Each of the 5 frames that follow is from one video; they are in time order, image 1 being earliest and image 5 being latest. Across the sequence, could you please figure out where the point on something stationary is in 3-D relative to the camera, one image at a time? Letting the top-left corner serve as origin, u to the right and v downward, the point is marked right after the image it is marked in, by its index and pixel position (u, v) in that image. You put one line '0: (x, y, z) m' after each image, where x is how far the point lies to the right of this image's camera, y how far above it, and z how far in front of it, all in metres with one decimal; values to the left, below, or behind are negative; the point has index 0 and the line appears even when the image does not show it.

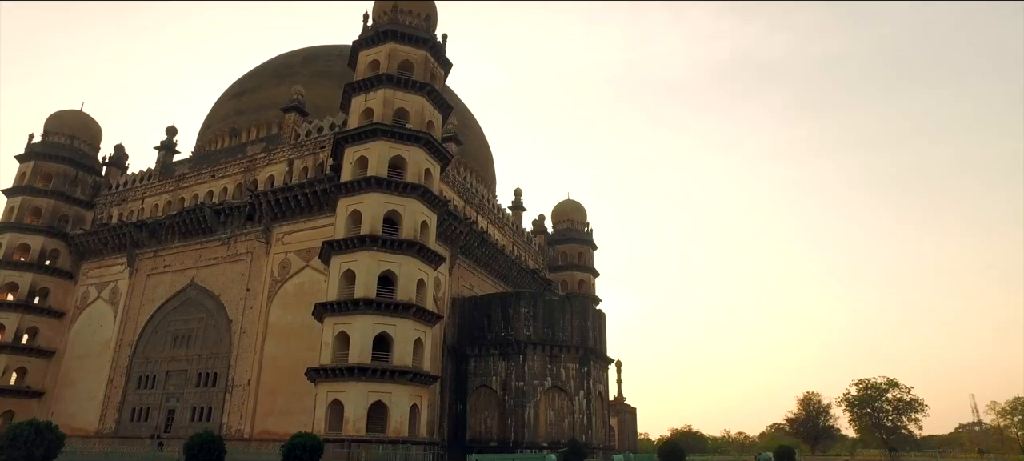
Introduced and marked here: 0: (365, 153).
0: (-4.0, +2.1, +18.9) m
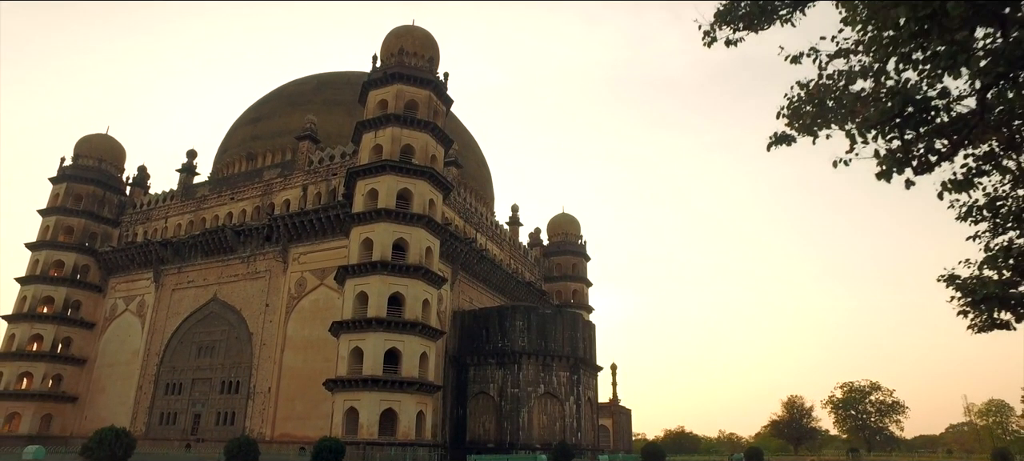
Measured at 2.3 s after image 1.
0: (-4.2, +1.4, +21.1) m
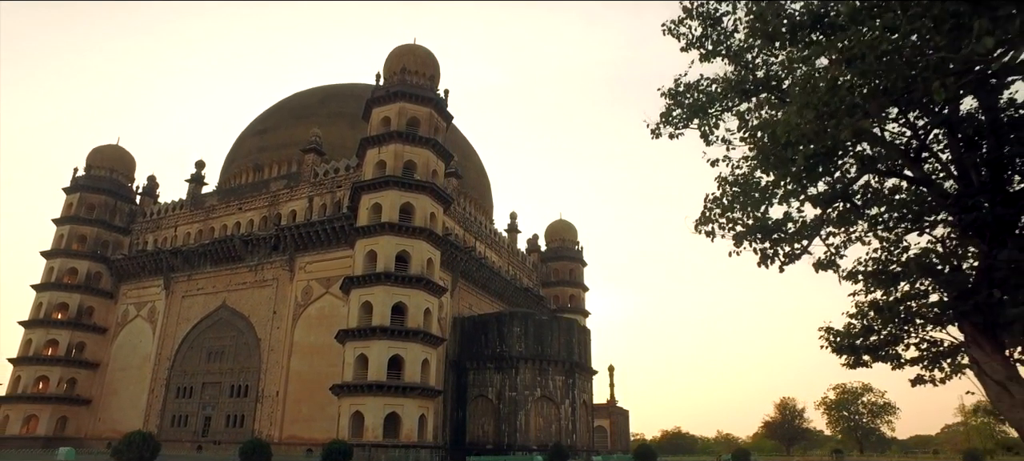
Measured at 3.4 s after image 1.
0: (-4.3, +1.0, +22.2) m
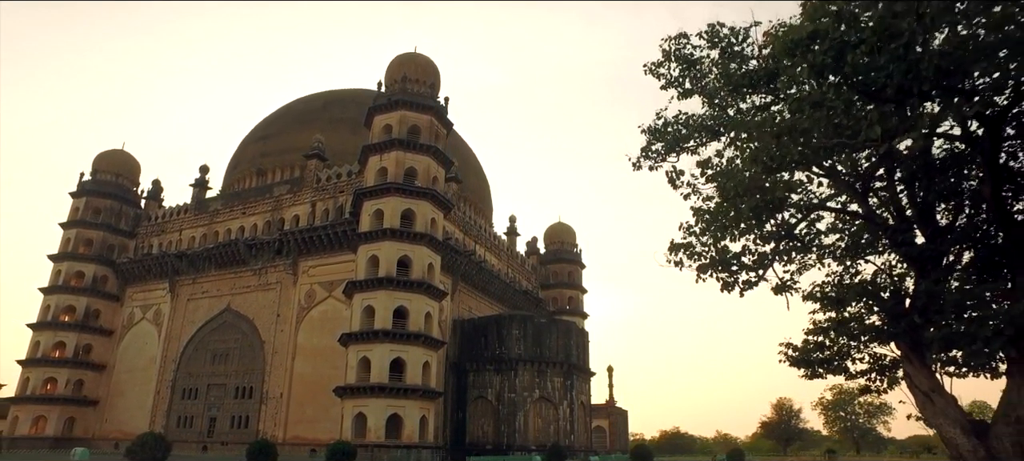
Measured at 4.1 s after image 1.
0: (-4.3, +0.8, +22.7) m
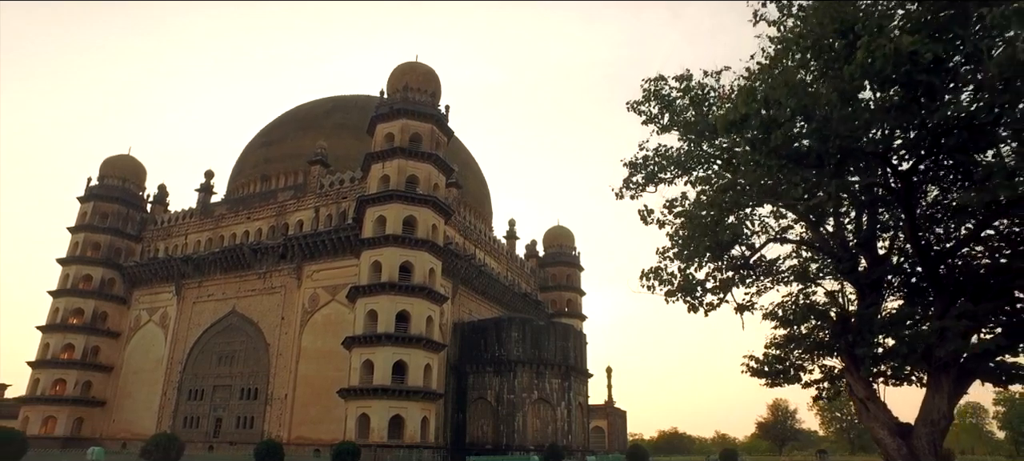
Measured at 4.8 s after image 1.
0: (-4.4, +0.6, +23.3) m
